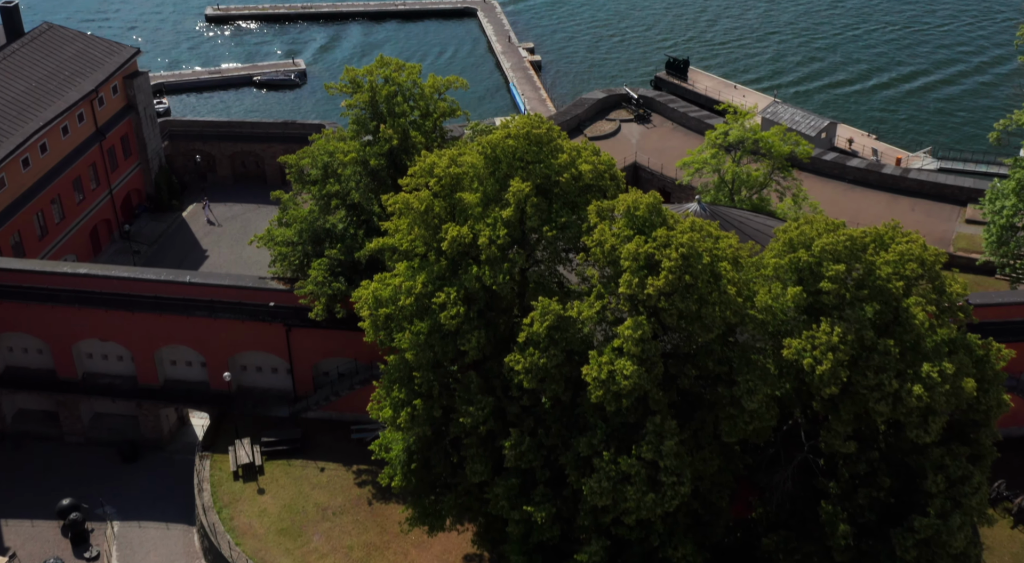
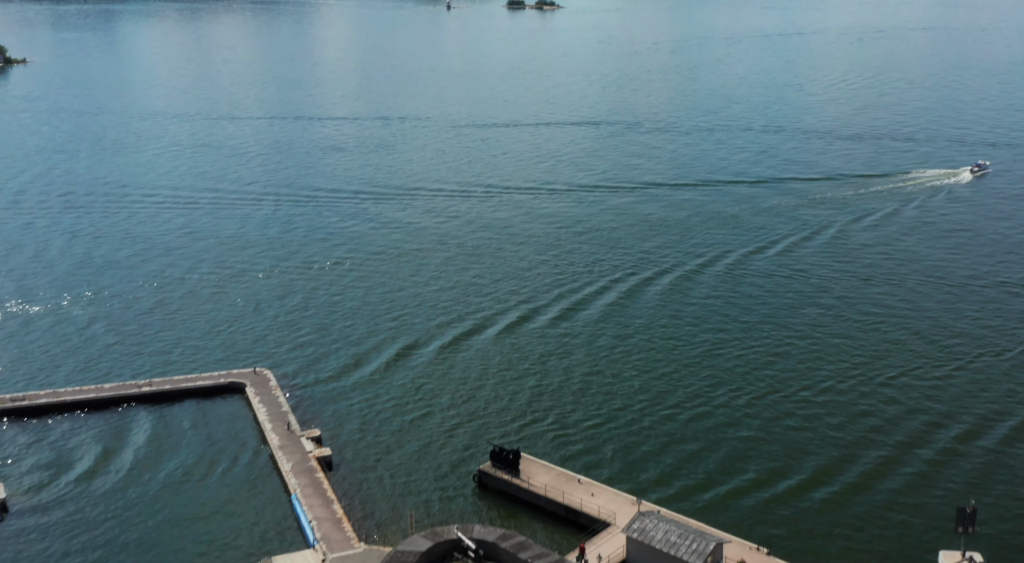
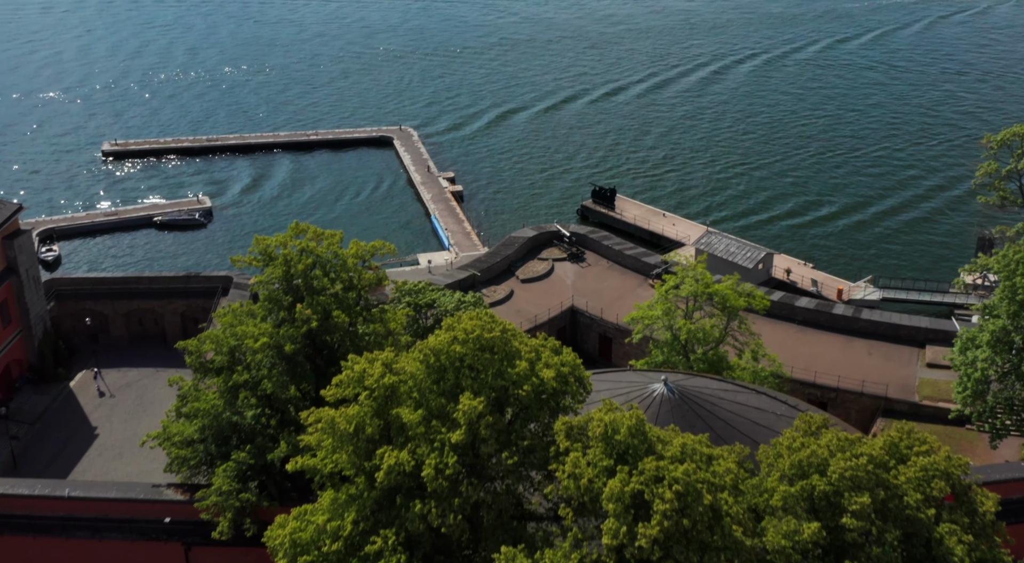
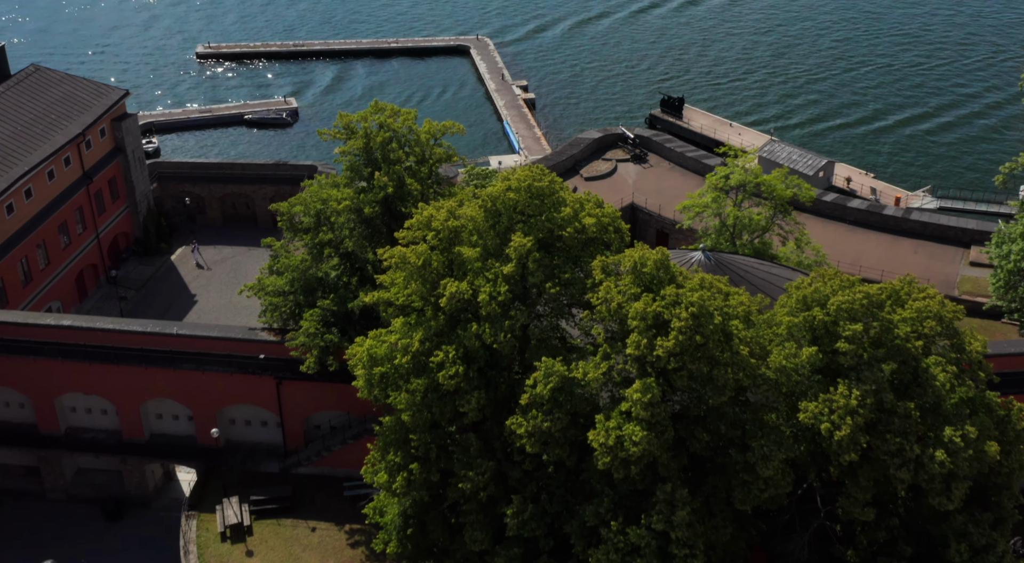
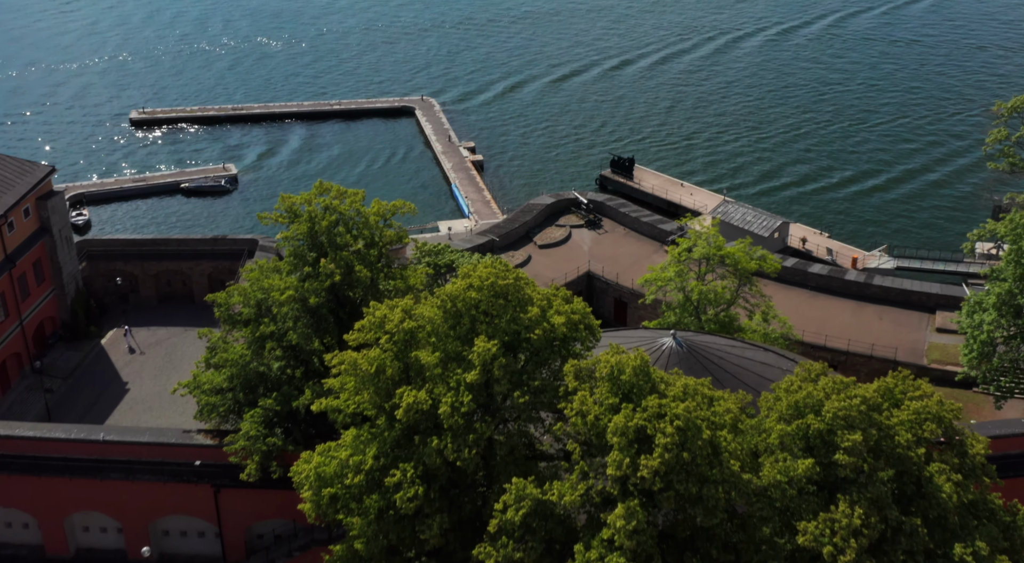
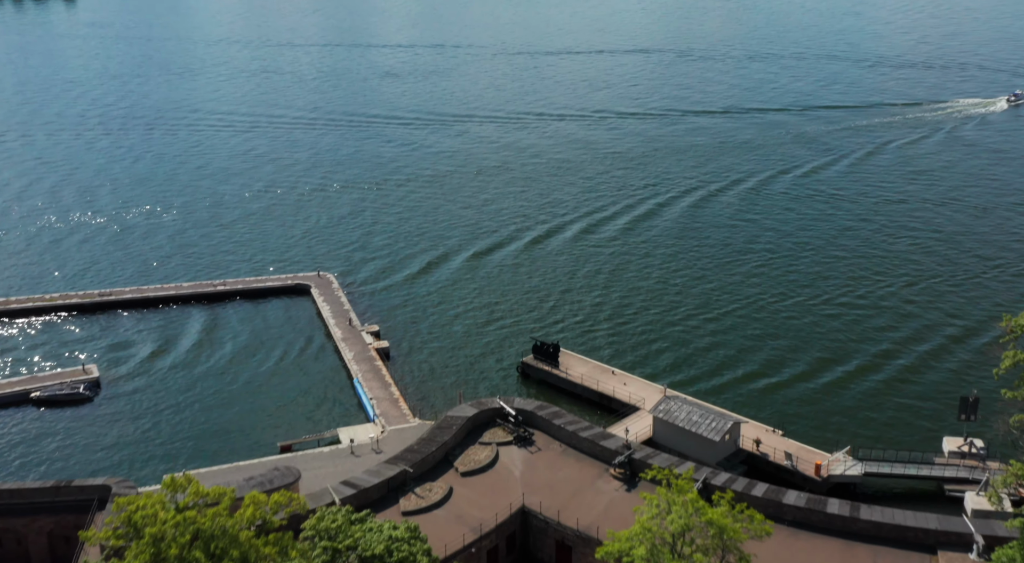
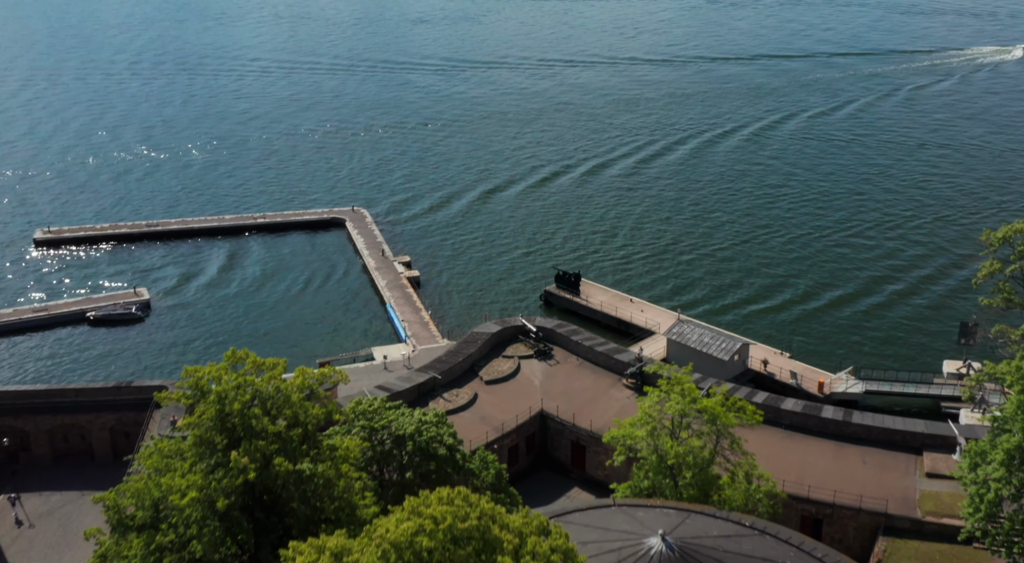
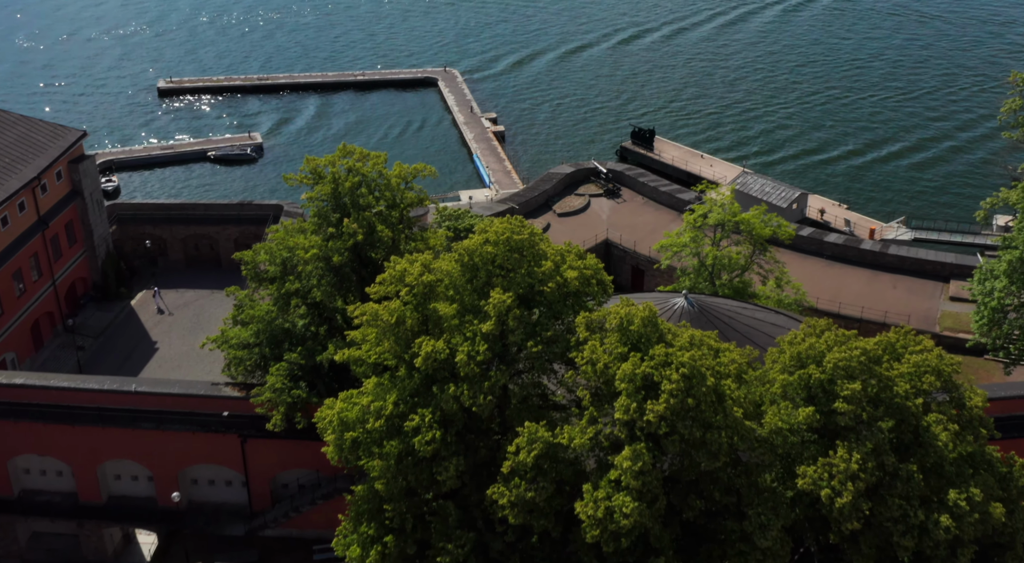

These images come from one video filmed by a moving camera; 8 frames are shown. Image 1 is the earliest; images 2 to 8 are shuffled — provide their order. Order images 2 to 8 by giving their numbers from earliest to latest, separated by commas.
4, 8, 5, 3, 7, 6, 2
